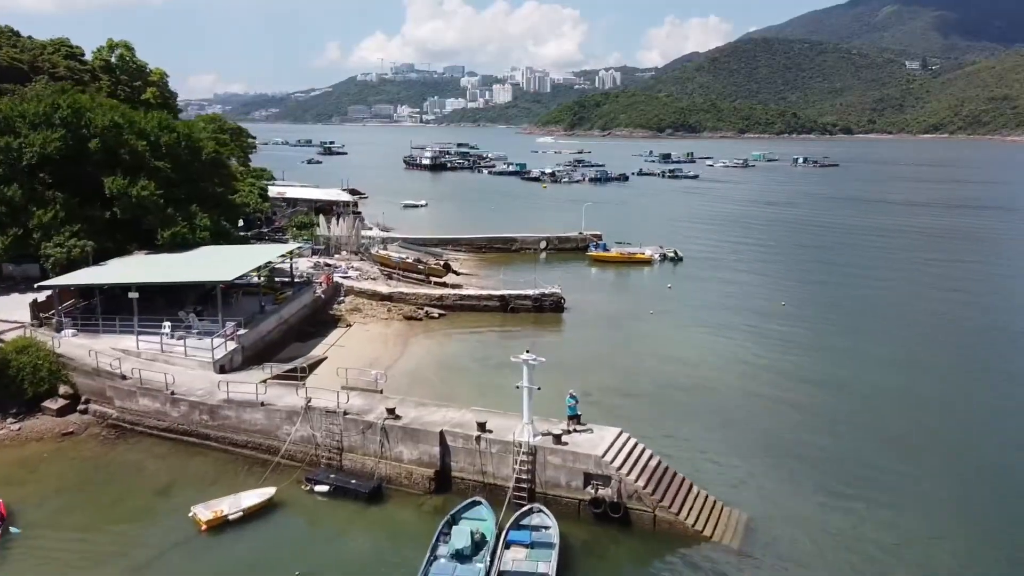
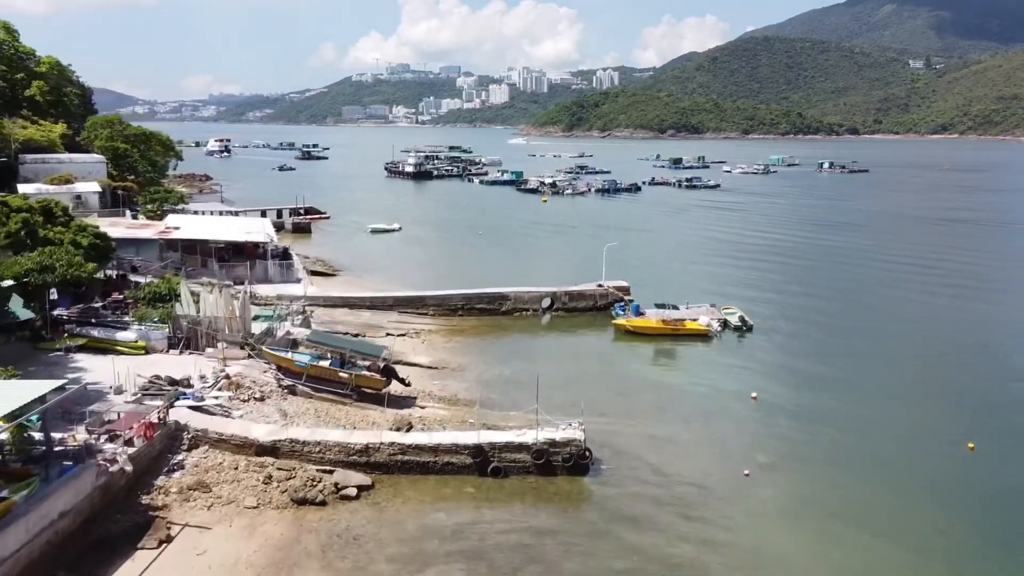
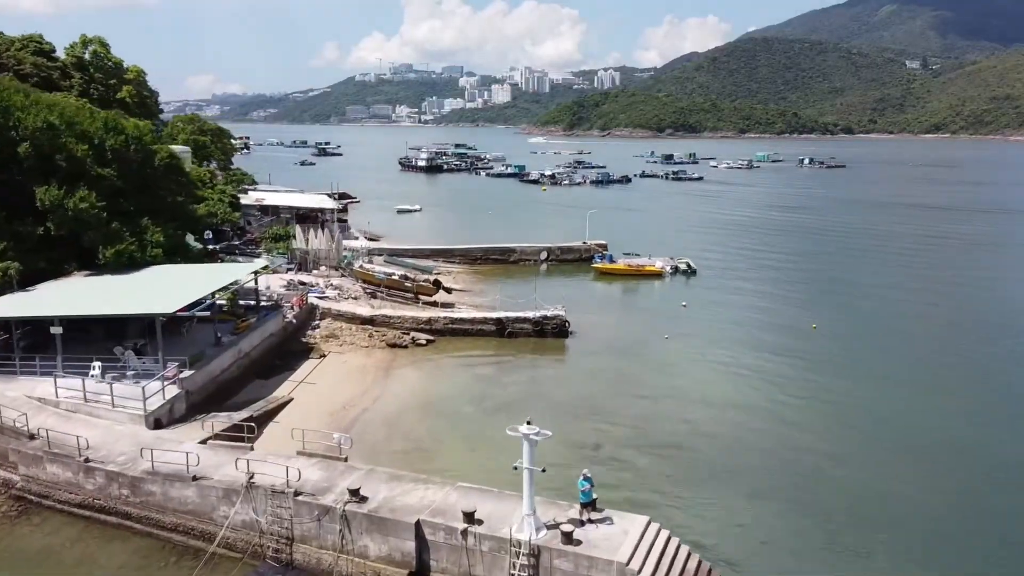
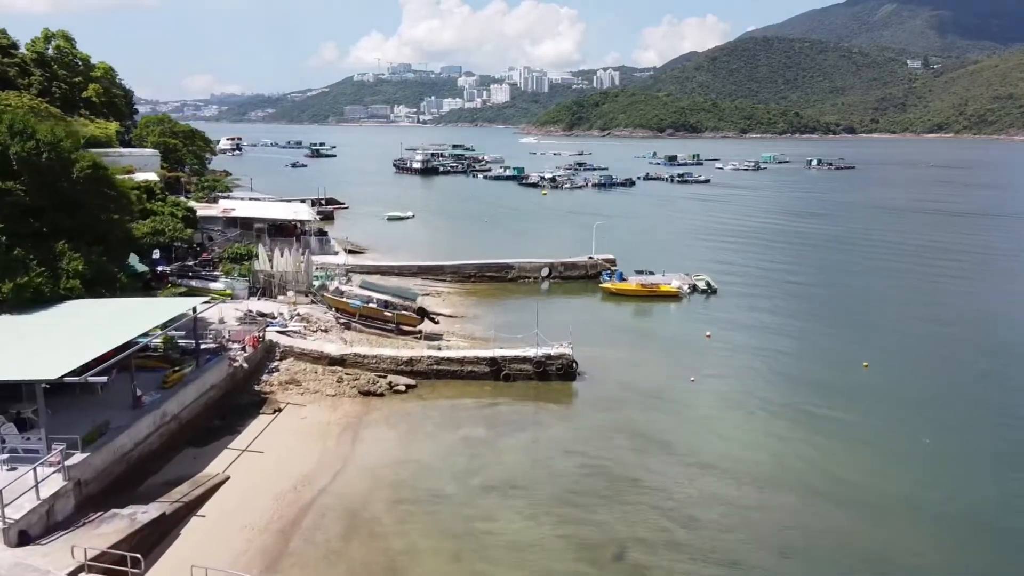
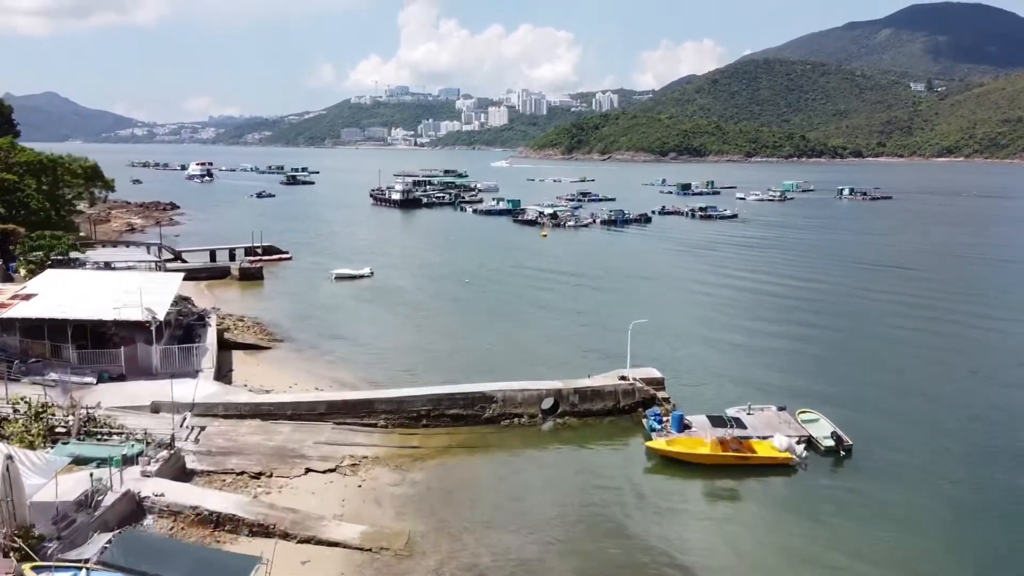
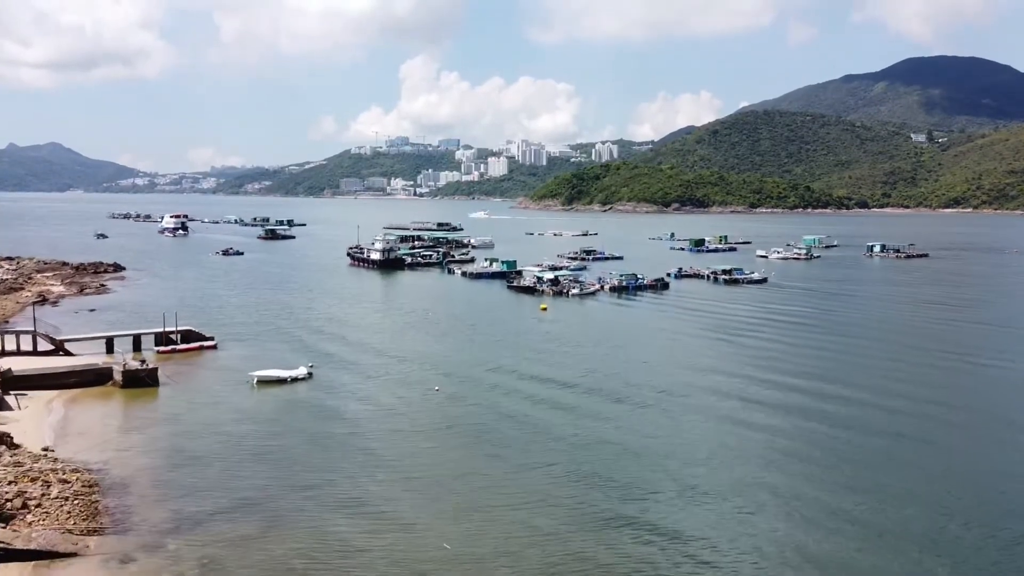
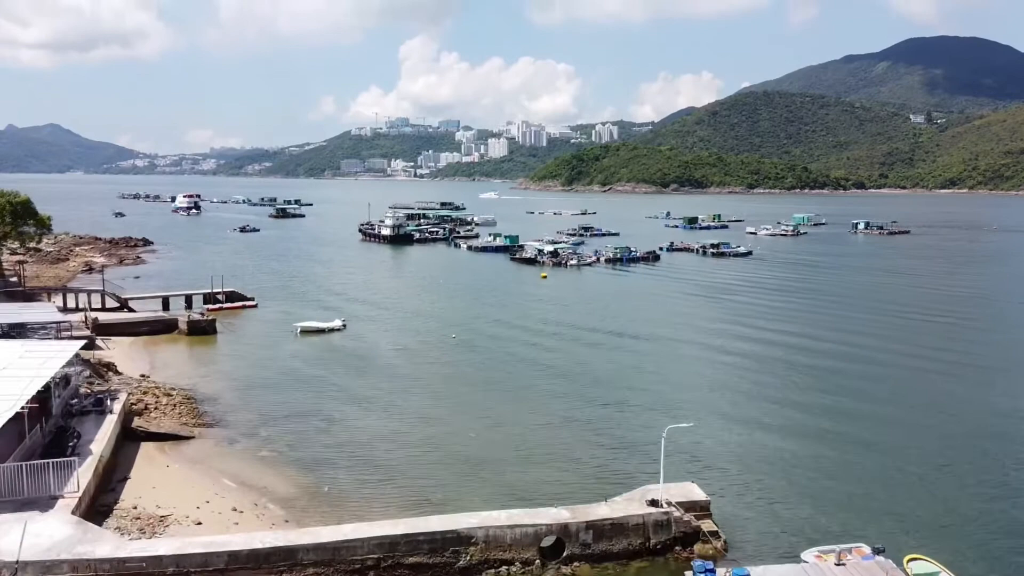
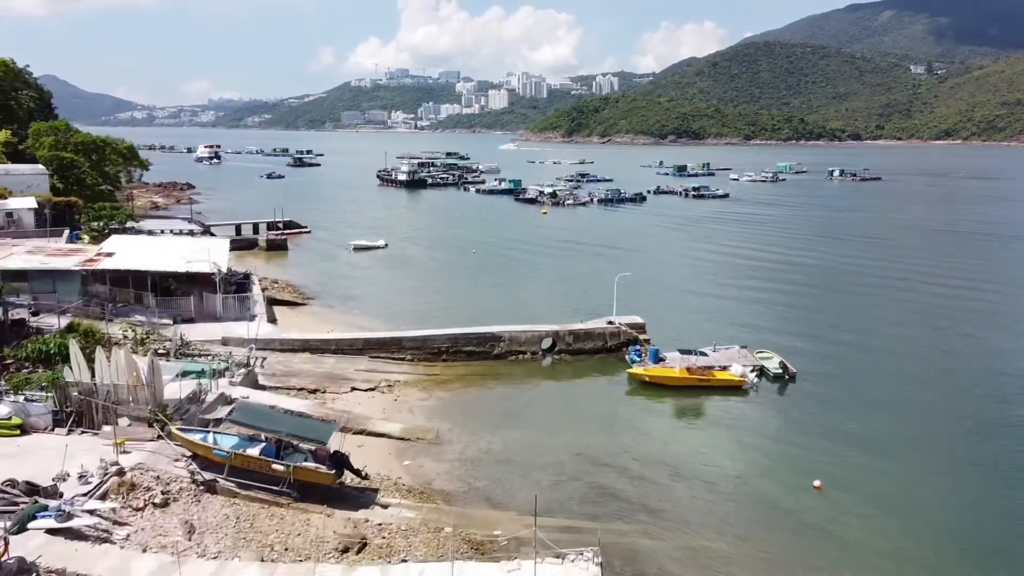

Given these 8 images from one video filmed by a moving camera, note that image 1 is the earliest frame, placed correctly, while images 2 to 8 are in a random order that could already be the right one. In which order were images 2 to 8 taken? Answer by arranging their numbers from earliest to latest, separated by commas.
3, 4, 2, 8, 5, 7, 6
